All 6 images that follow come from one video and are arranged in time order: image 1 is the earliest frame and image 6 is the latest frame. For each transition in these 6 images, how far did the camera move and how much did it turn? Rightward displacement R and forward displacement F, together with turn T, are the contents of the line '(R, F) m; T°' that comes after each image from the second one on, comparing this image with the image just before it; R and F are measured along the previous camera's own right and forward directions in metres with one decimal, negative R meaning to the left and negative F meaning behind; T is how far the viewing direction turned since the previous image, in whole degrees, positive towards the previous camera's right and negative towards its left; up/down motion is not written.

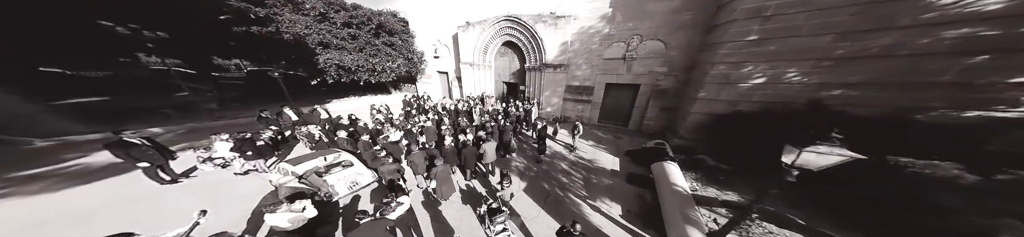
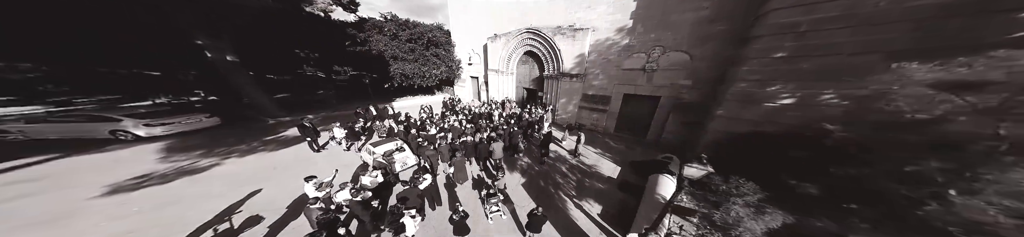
(+0.9, -0.8) m; -12°
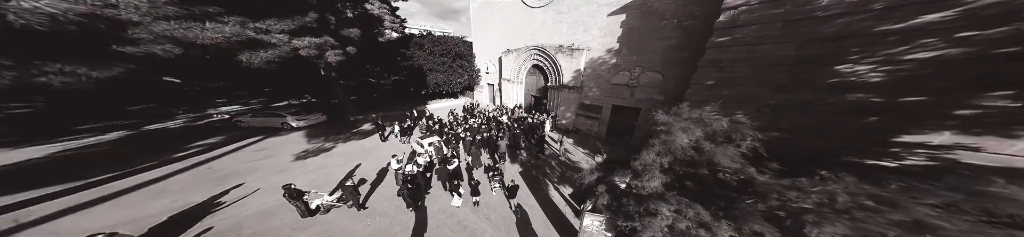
(+0.7, -1.7) m; -7°
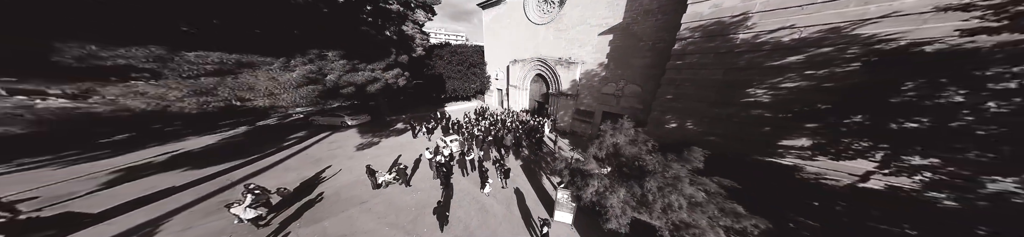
(+0.4, -1.5) m; -4°
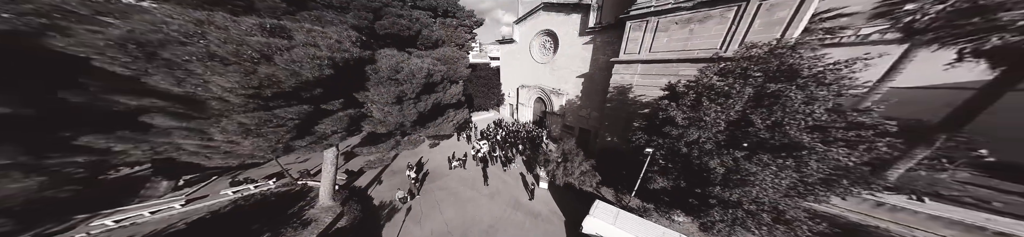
(+0.4, -4.6) m; -5°
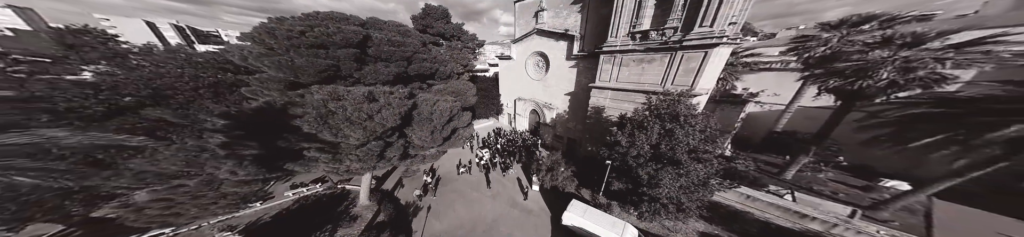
(+0.1, -1.9) m; +1°
